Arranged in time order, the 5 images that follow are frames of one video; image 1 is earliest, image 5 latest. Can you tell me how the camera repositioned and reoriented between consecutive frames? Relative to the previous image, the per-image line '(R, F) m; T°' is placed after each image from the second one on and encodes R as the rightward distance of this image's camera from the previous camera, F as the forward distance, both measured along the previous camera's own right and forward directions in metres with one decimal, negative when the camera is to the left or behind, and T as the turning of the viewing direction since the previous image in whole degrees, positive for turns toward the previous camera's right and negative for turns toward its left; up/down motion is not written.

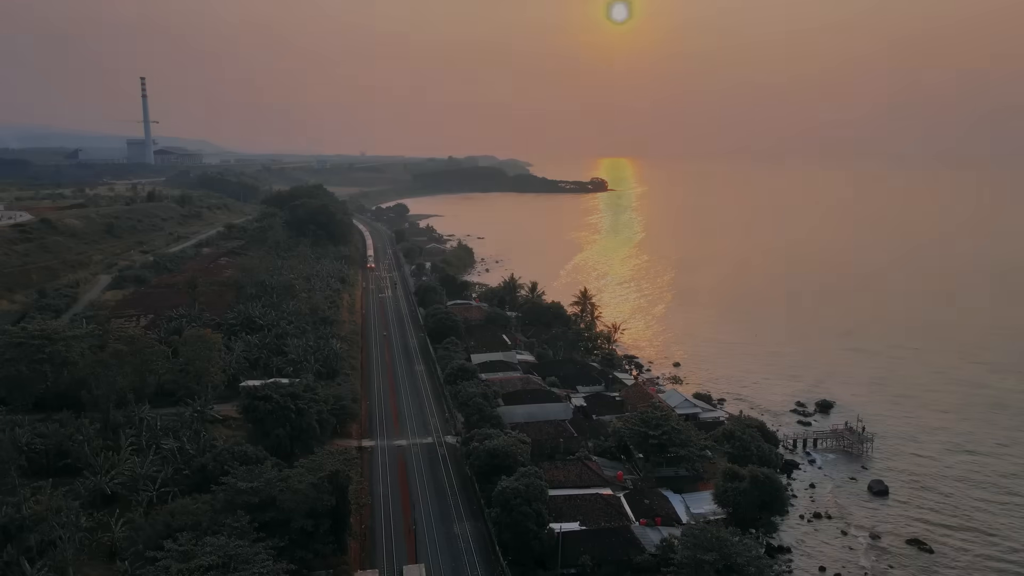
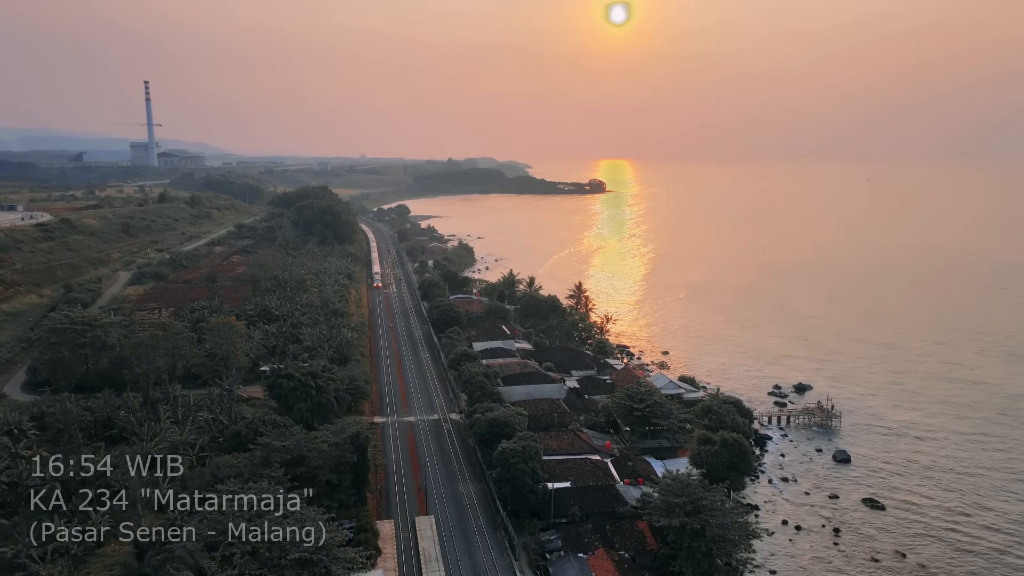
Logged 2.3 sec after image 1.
(0.0, -2.6) m; 0°
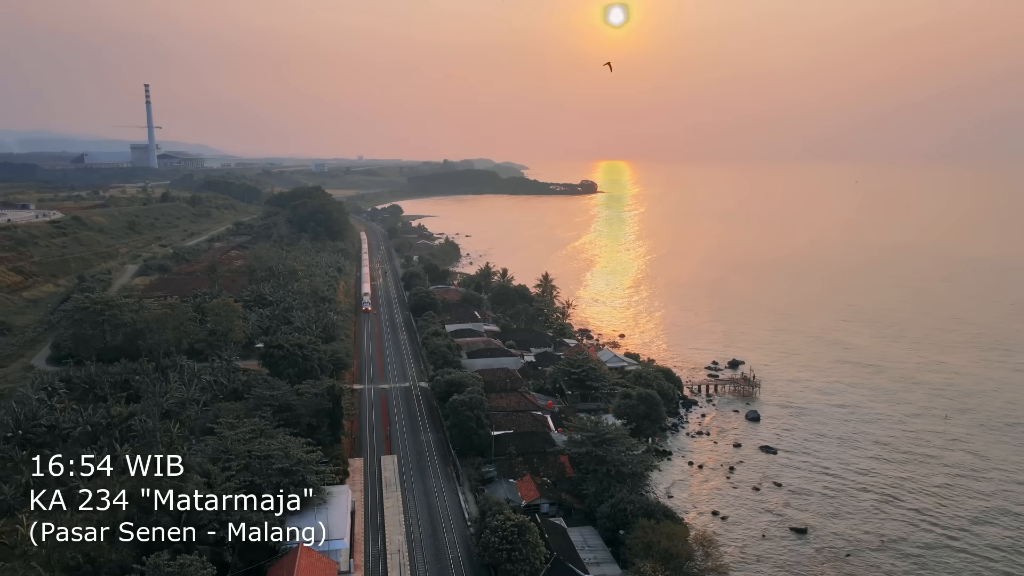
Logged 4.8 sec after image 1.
(+2.1, -4.5) m; 0°
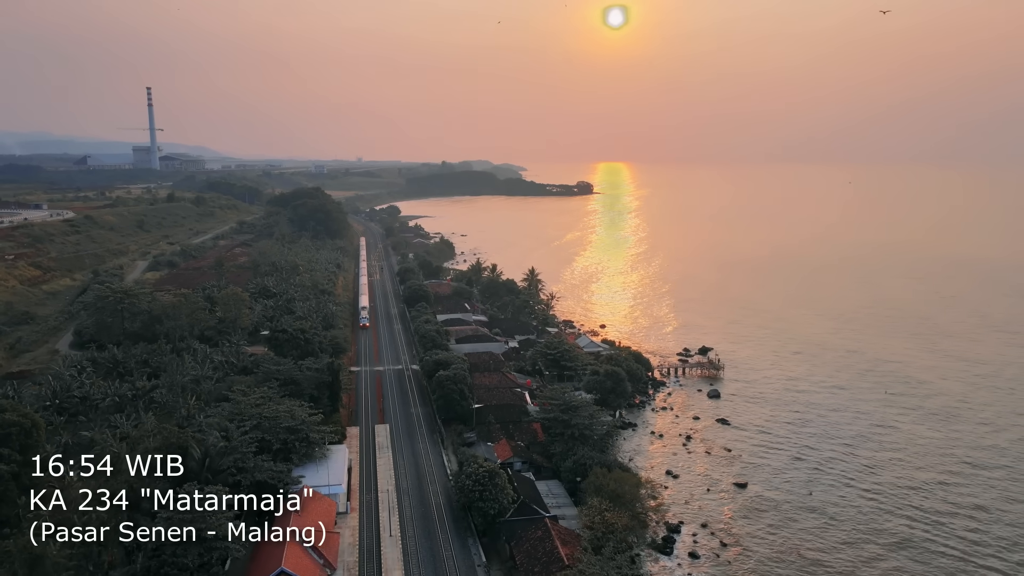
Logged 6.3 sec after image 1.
(+0.9, -3.2) m; 0°
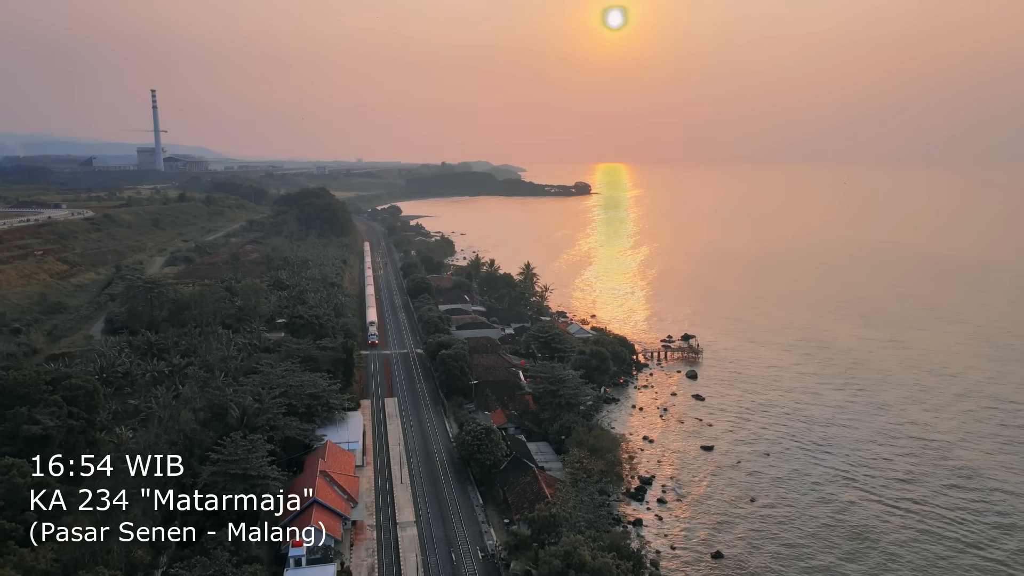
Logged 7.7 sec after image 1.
(+0.3, -3.4) m; 0°
